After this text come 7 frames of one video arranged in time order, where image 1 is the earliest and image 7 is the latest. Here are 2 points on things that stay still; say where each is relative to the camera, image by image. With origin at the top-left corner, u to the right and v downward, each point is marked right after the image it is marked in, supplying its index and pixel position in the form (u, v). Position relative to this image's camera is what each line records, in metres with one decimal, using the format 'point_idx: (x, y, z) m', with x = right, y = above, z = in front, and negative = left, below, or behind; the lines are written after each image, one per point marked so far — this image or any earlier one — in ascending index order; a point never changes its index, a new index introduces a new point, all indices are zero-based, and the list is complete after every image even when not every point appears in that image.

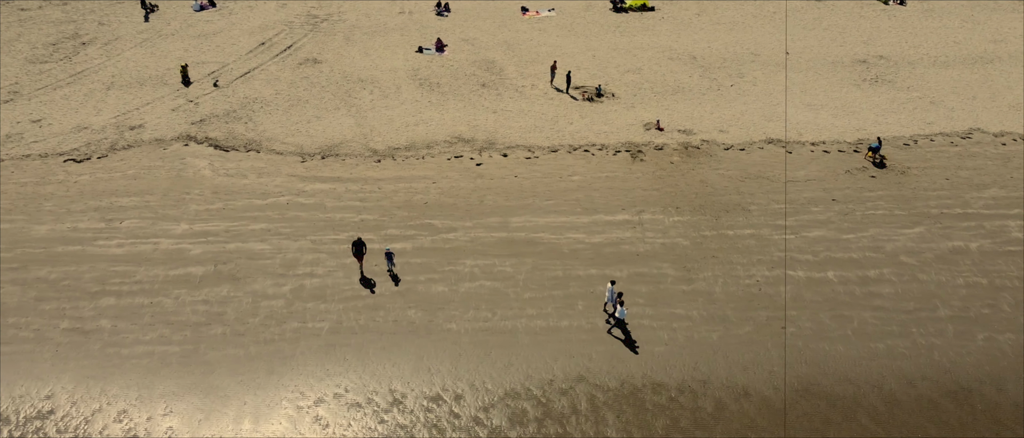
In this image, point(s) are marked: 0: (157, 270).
0: (-10.4, -1.5, +17.6) m
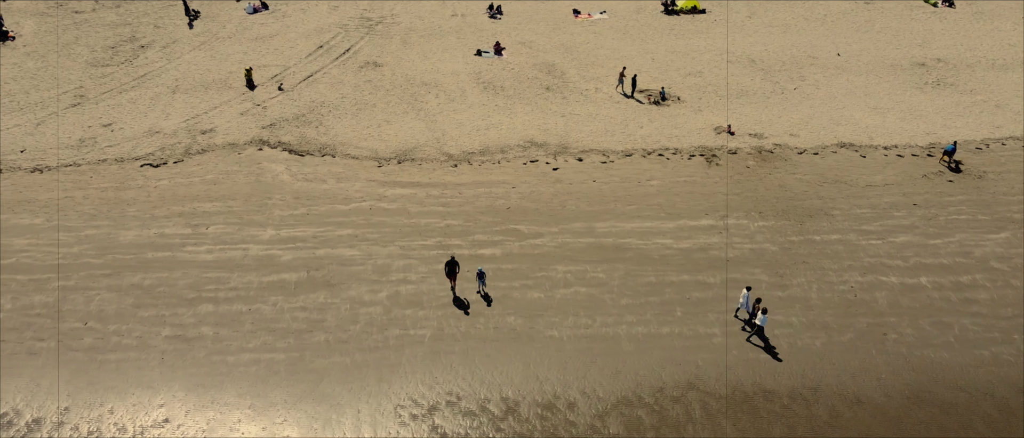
0: (-7.6, -1.7, +17.5) m
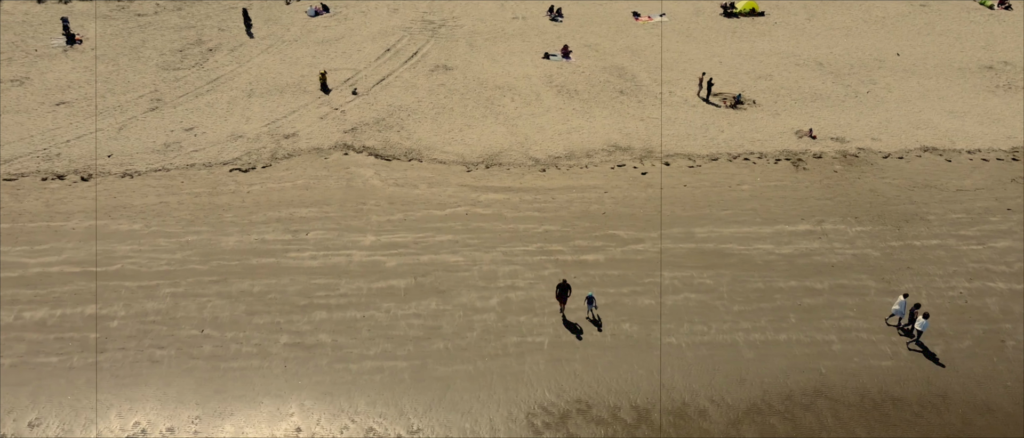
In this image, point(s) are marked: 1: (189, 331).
0: (-4.5, -1.8, +17.4) m
1: (-8.6, -3.0, +16.1) m
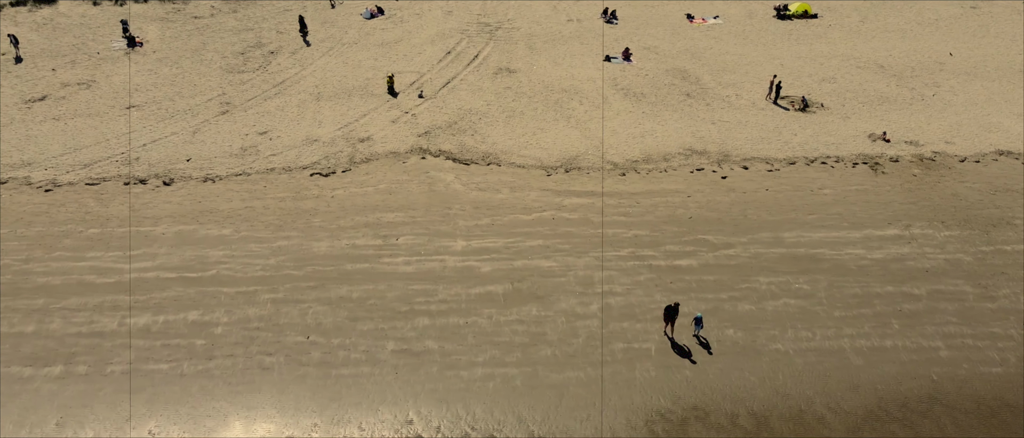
0: (-1.6, -2.0, +17.4) m
1: (-5.8, -3.1, +16.0) m
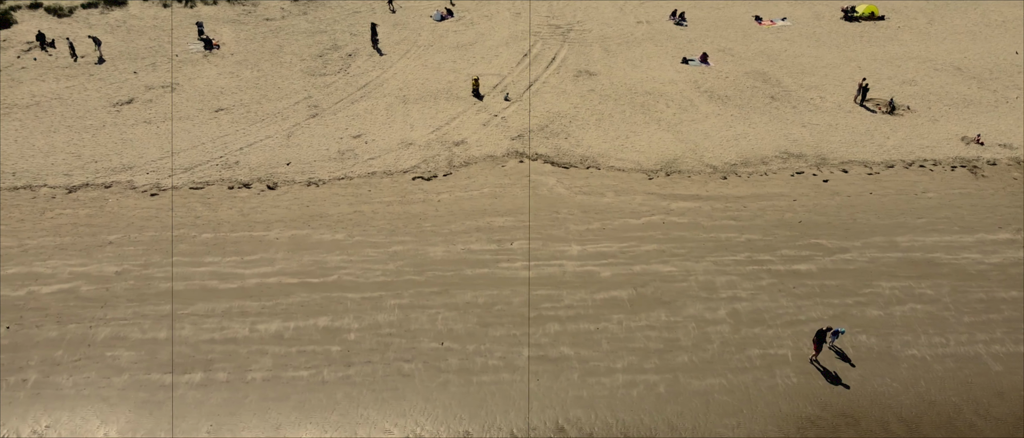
0: (+2.0, -2.1, +17.3) m
1: (-2.2, -3.3, +15.9) m
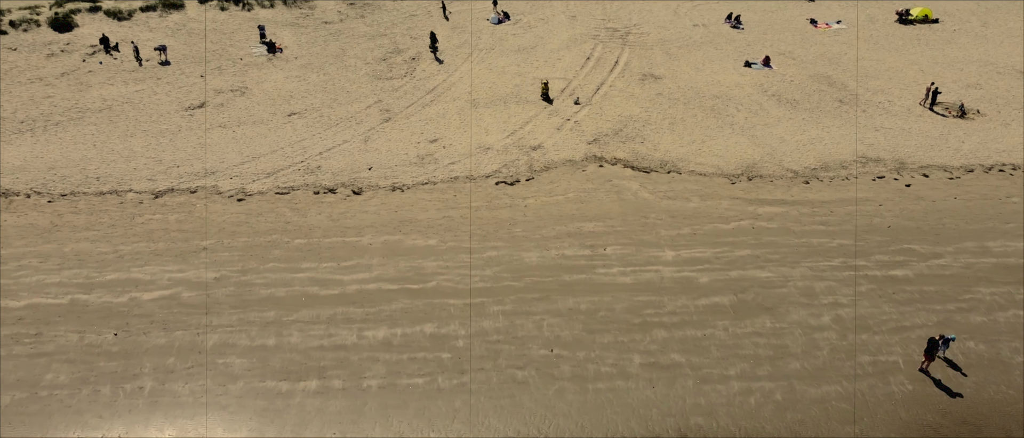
0: (+4.8, -2.3, +17.2) m
1: (+0.7, -3.4, +15.8) m
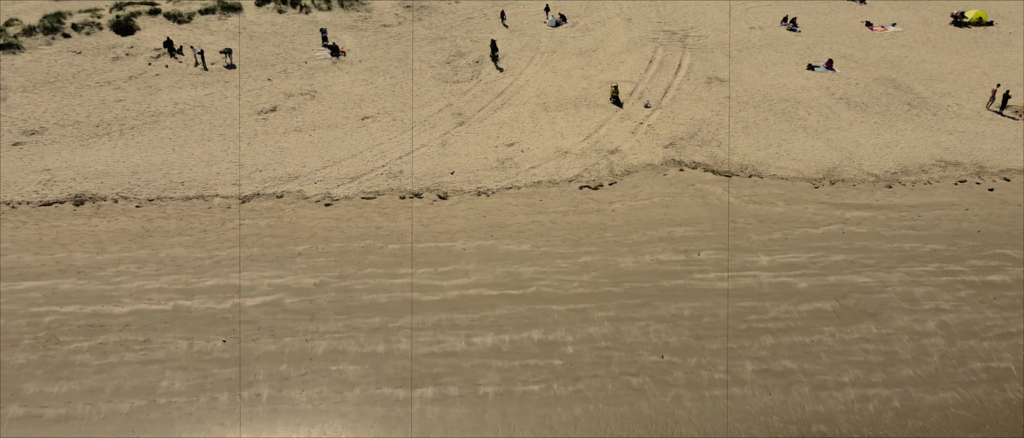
0: (+7.7, -2.5, +17.1) m
1: (+3.6, -3.6, +15.7) m
